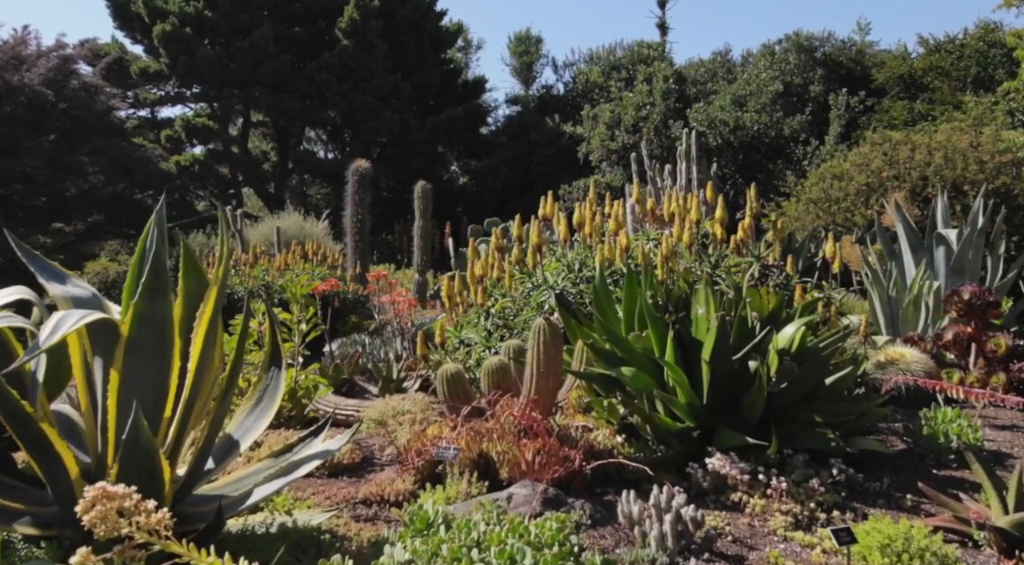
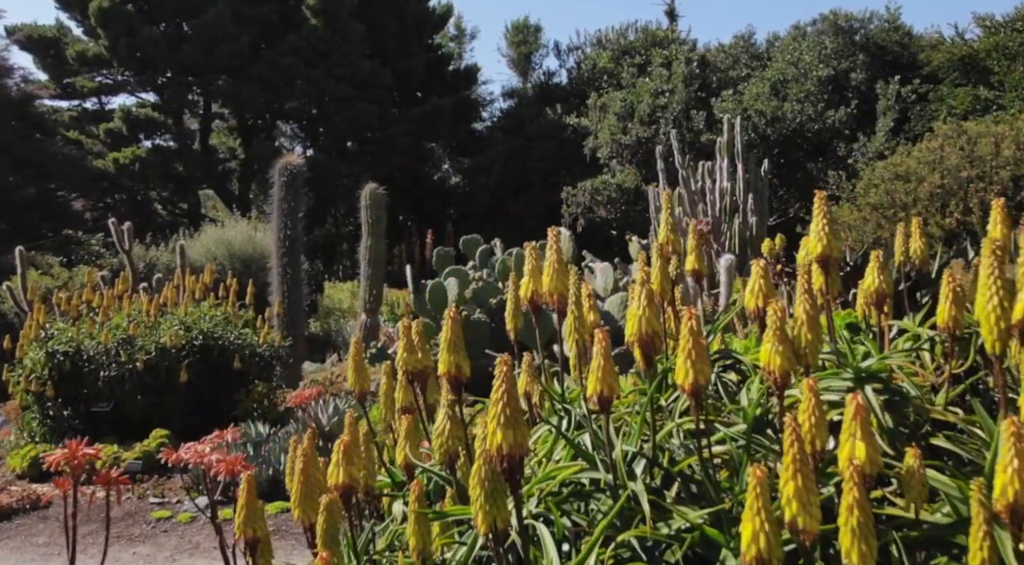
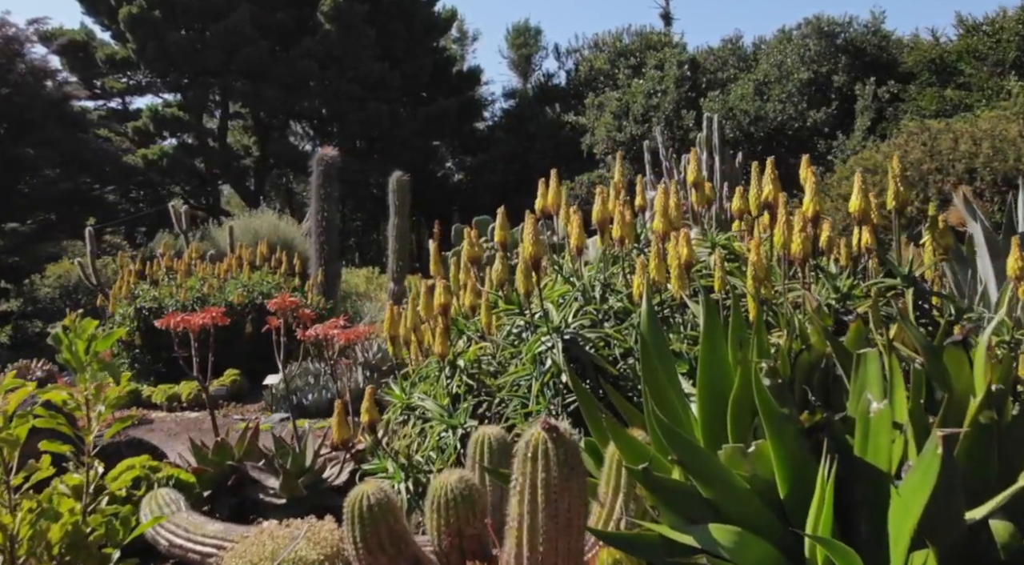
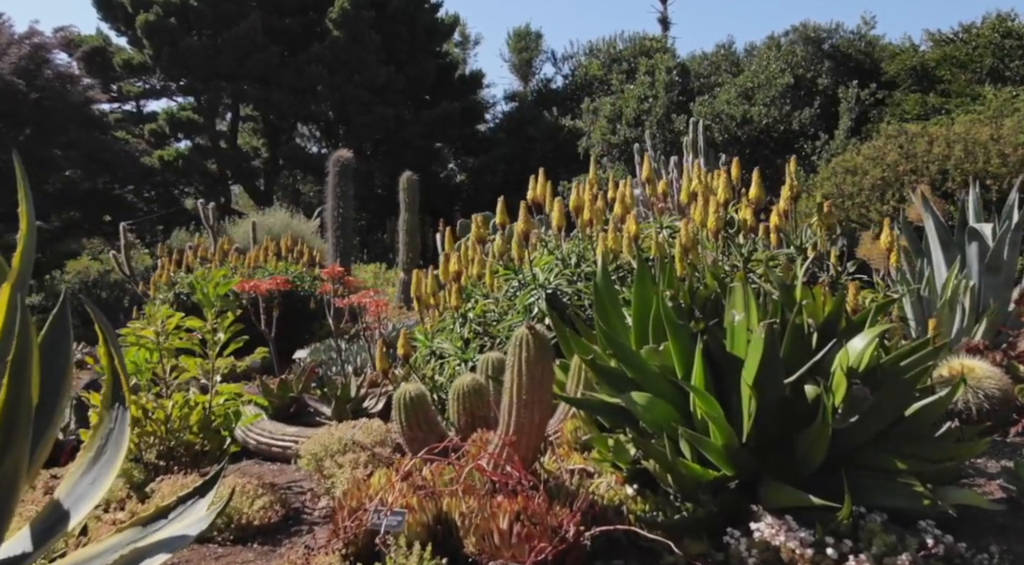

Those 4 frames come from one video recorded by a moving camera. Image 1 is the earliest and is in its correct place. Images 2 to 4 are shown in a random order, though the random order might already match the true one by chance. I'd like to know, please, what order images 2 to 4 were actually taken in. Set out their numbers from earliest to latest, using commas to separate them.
4, 3, 2
